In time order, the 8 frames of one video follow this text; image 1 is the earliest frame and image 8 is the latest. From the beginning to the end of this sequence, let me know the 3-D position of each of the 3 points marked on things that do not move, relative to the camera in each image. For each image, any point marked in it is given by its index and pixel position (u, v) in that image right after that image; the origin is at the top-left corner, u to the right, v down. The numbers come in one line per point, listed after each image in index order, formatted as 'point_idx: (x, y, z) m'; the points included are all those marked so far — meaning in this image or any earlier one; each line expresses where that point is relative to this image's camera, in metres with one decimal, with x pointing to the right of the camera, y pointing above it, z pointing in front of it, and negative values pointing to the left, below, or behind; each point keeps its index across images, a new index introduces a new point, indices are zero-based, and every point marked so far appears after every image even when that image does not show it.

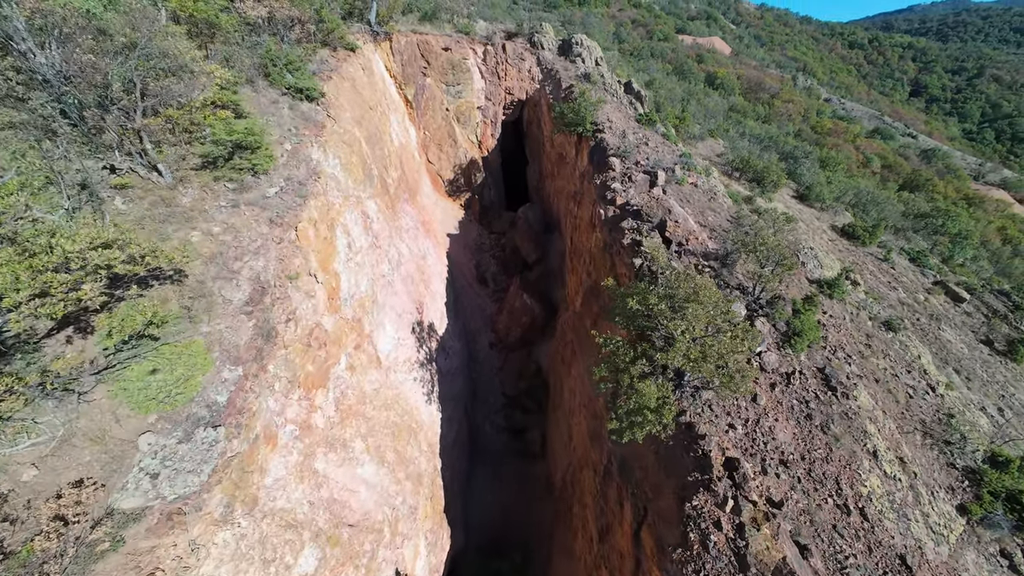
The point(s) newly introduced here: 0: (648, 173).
0: (+6.7, +5.5, +17.6) m
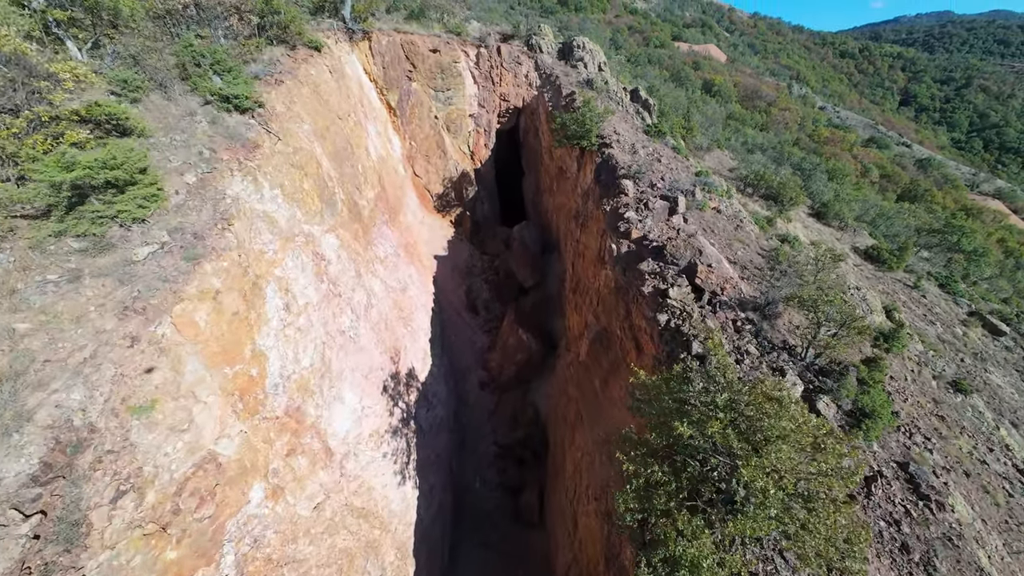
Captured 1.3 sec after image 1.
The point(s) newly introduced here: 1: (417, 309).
0: (+6.4, +3.6, +14.9) m
1: (-5.1, -1.1, +19.1) m
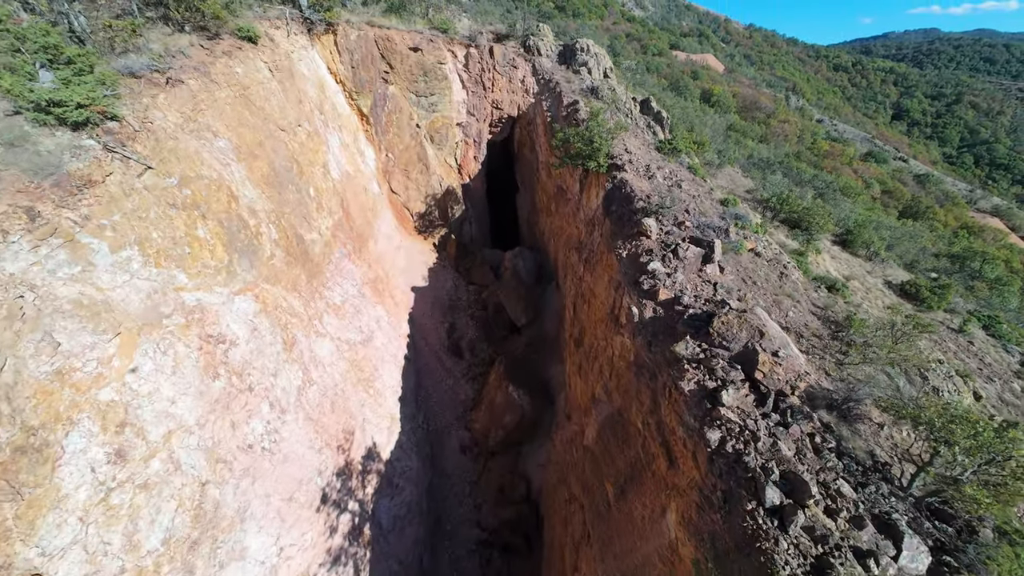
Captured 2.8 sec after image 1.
0: (+6.0, +1.4, +11.7) m
1: (-5.6, -3.2, +15.6) m
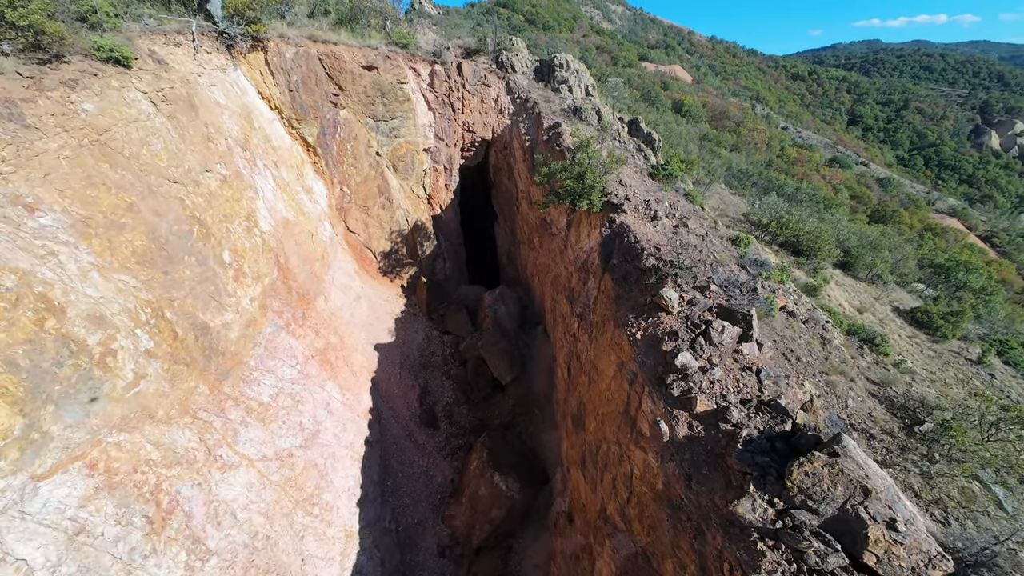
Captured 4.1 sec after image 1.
0: (+5.5, -0.7, +9.1) m
1: (-6.1, -5.9, +12.4) m
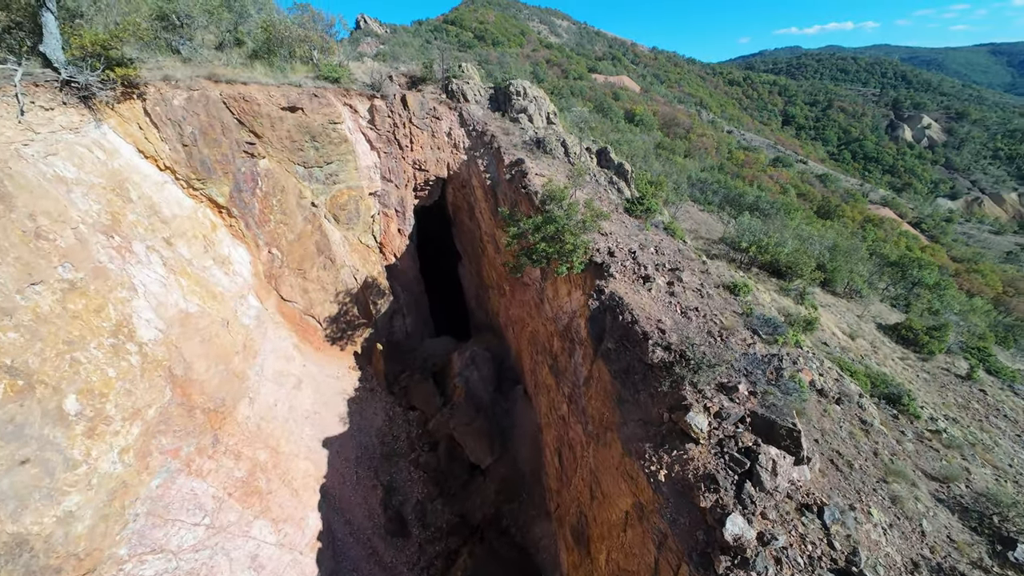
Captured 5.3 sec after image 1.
0: (+5.1, -2.8, +7.1) m
1: (-6.3, -9.0, +9.2) m
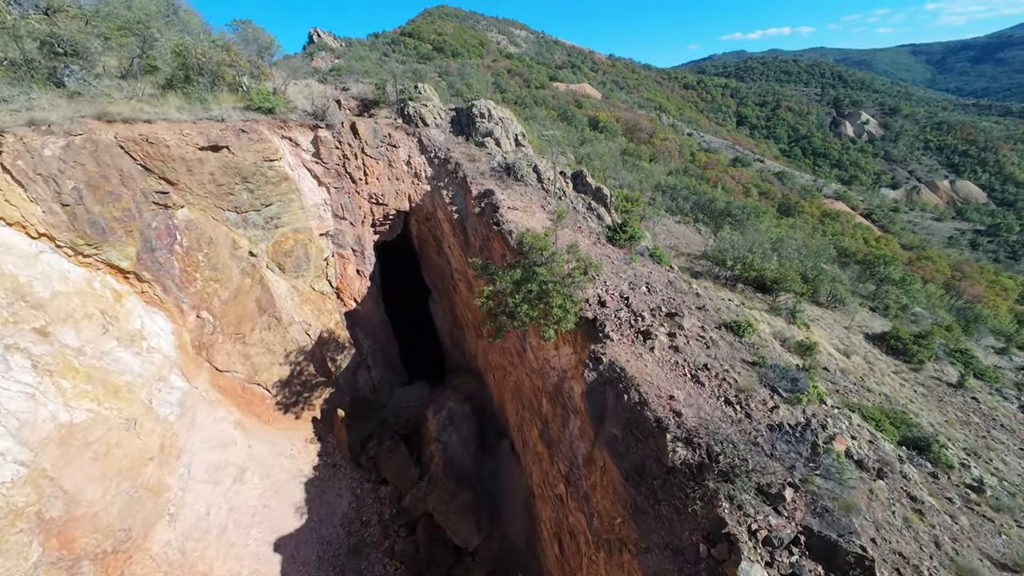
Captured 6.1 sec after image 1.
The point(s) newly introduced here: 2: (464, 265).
0: (+5.0, -4.2, +5.5) m
1: (-6.1, -11.2, +6.8) m
2: (-2.2, +1.0, +16.1) m
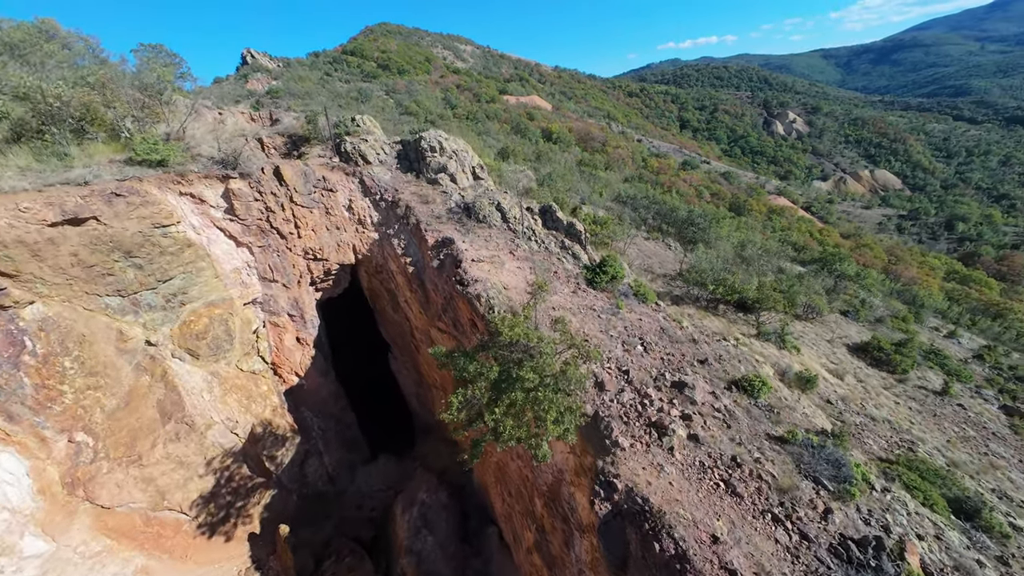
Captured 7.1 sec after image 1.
0: (+5.1, -5.7, +3.7) m
1: (-5.3, -13.6, +3.7) m
2: (-3.3, -1.4, +13.7) m
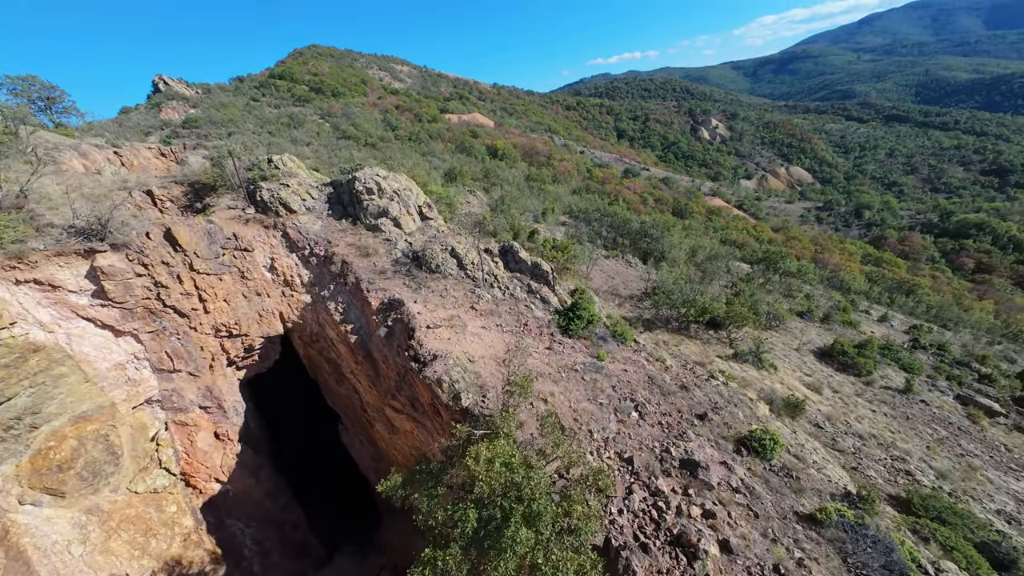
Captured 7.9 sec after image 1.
0: (+5.6, -6.7, +2.3) m
1: (-3.9, -15.6, +0.9) m
2: (-4.3, -3.7, +11.3) m
